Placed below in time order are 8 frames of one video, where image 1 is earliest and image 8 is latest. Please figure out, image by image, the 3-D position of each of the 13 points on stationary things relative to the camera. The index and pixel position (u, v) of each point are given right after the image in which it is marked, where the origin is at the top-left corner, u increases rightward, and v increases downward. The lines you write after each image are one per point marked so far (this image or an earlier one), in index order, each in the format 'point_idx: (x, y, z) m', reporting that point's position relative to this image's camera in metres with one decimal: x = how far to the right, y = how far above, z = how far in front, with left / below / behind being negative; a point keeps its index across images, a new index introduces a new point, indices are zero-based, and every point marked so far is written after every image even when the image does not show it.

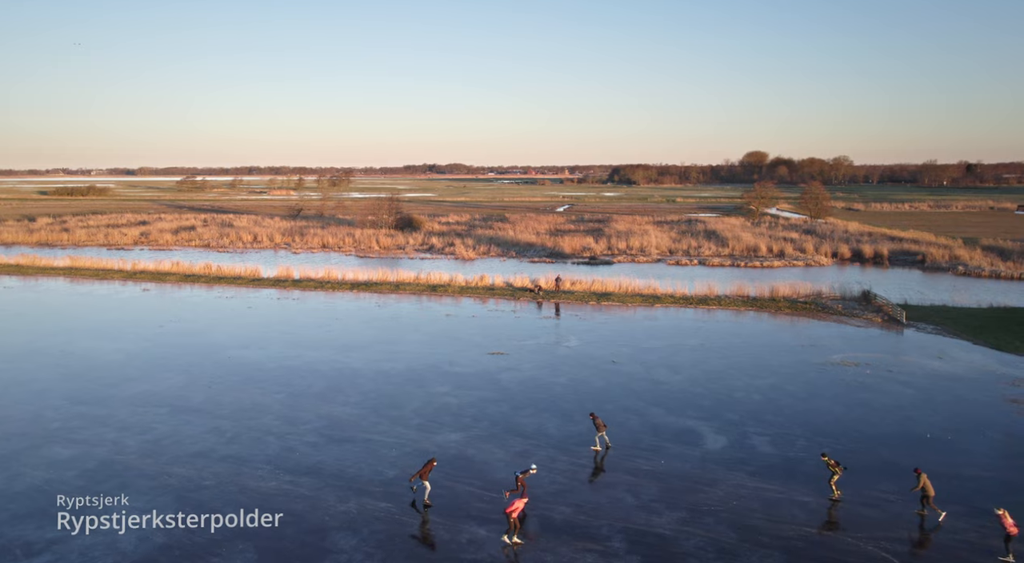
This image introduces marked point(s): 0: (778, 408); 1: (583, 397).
0: (+6.0, -2.9, +16.8) m
1: (+1.6, -2.7, +17.2) m
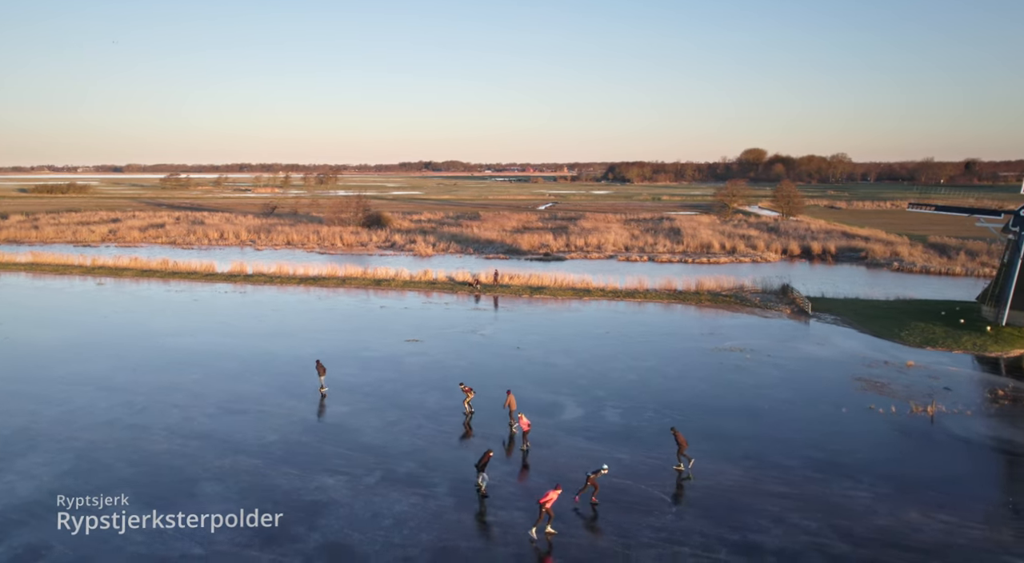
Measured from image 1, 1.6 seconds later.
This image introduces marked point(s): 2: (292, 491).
0: (+3.3, -2.6, +18.8) m
1: (-1.1, -2.5, +19.2) m
2: (-3.5, -3.3, +11.6) m
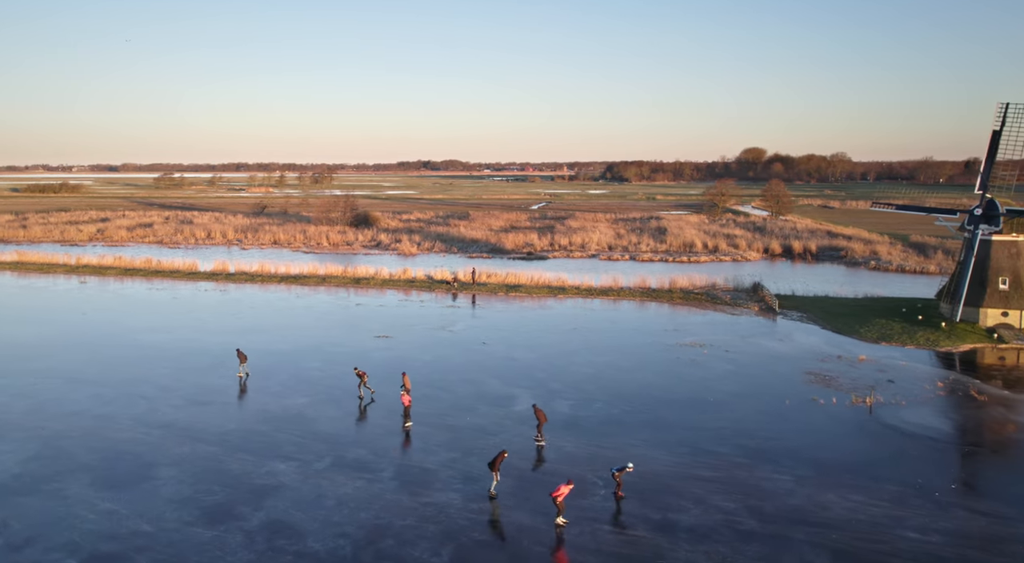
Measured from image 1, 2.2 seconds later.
0: (+2.3, -2.6, +19.6) m
1: (-2.2, -2.4, +19.9) m
2: (-4.5, -3.2, +12.3) m
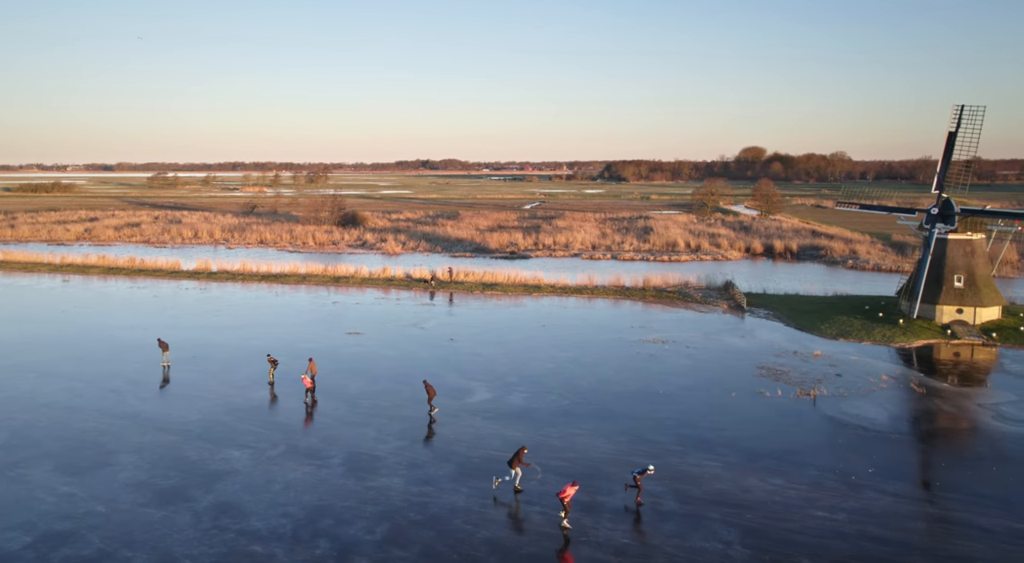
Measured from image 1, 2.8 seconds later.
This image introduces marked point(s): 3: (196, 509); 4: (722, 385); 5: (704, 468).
0: (+1.2, -2.5, +20.3) m
1: (-3.2, -2.3, +20.6) m
2: (-5.6, -3.2, +13.0) m
3: (-4.8, -3.4, +11.1) m
4: (+5.6, -2.7, +19.6) m
5: (+3.5, -3.4, +13.4) m
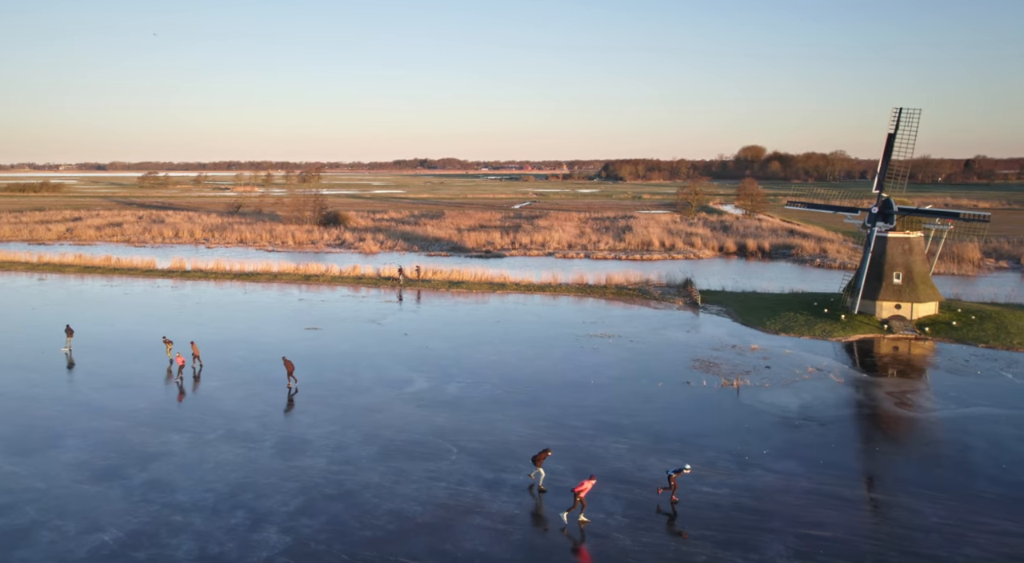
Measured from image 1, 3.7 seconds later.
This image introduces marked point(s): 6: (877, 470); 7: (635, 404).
0: (-0.4, -2.4, +21.4) m
1: (-4.9, -2.2, +21.6) m
2: (-7.1, -3.1, +14.0) m
3: (-6.3, -3.3, +12.1) m
4: (+3.9, -2.6, +20.7) m
5: (+1.9, -3.3, +14.5) m
6: (+6.9, -3.6, +14.0) m
7: (+3.0, -3.0, +17.8) m
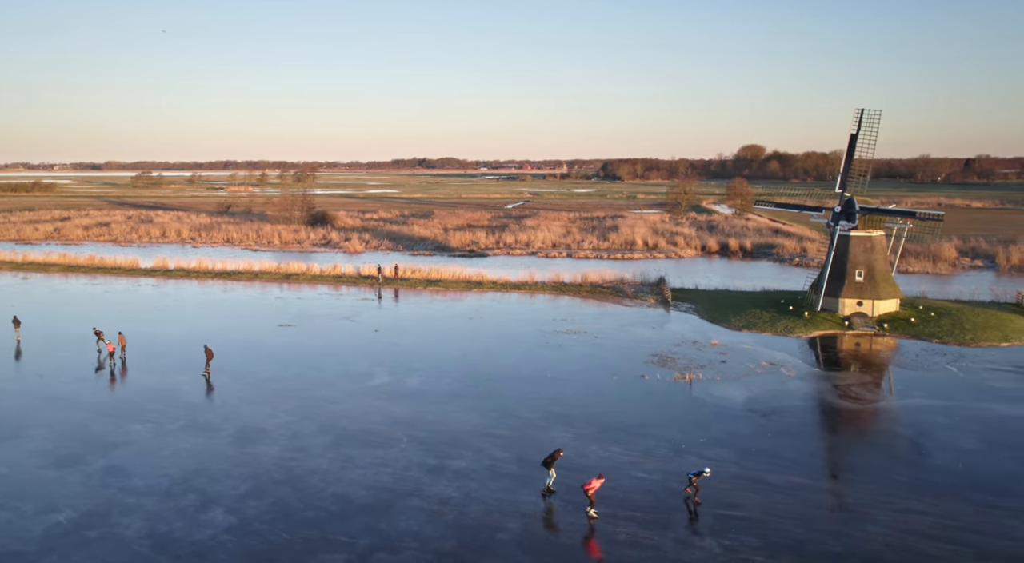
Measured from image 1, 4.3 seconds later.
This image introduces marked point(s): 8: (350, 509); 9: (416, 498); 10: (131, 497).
0: (-1.5, -2.3, +22.1) m
1: (-6.0, -2.2, +22.3) m
2: (-8.2, -3.0, +14.7) m
3: (-7.4, -3.3, +12.7) m
4: (+2.8, -2.6, +21.4) m
5: (+0.8, -3.2, +15.2) m
6: (+5.9, -3.5, +14.8) m
7: (+1.9, -2.9, +18.5) m
8: (-2.5, -3.6, +11.6) m
9: (-1.6, -3.5, +12.0) m
10: (-6.1, -3.4, +11.7) m
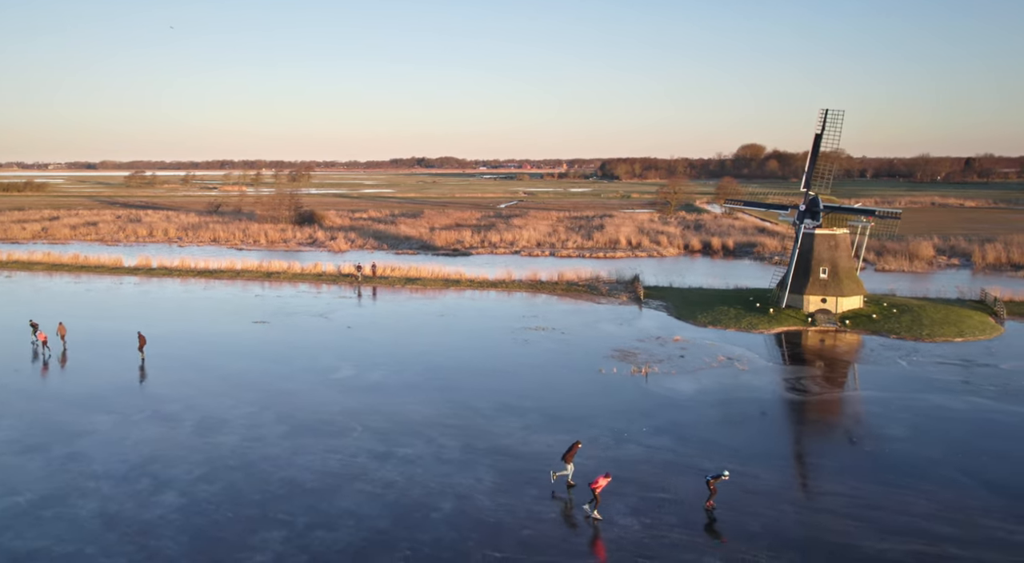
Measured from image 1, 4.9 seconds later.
0: (-2.7, -2.2, +22.8) m
1: (-7.1, -2.1, +22.9) m
2: (-9.3, -3.0, +15.3) m
3: (-8.4, -3.2, +13.4) m
4: (+1.7, -2.5, +22.1) m
5: (-0.2, -3.1, +15.9) m
6: (+4.8, -3.4, +15.5) m
7: (+0.8, -2.8, +19.2) m
8: (-3.6, -3.5, +12.2) m
9: (-2.6, -3.5, +12.7) m
10: (-7.1, -3.4, +12.4) m
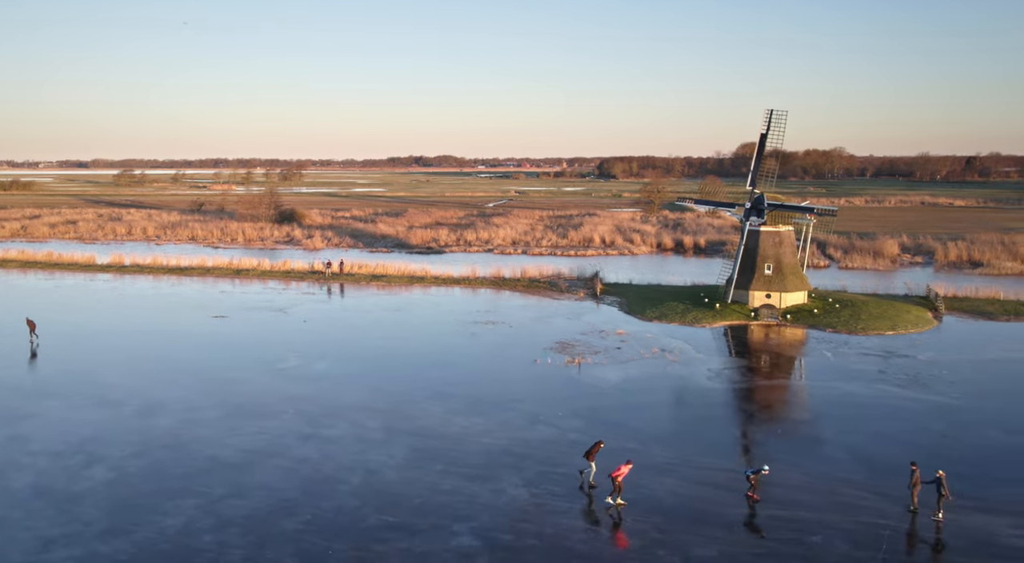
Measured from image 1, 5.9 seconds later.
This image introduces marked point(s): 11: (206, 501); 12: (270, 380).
0: (-4.5, -2.1, +23.8) m
1: (-8.9, -1.9, +23.9) m
2: (-11.0, -2.8, +16.3) m
3: (-10.2, -3.1, +14.4) m
4: (-0.1, -2.3, +23.2) m
5: (-2.0, -3.0, +17.0) m
6: (+3.0, -3.3, +16.6) m
7: (-1.0, -2.7, +20.3) m
8: (-5.3, -3.4, +13.3) m
9: (-4.3, -3.3, +13.8) m
10: (-8.9, -3.2, +13.4) m
11: (-4.9, -3.5, +11.8) m
12: (-6.3, -2.6, +19.2) m
